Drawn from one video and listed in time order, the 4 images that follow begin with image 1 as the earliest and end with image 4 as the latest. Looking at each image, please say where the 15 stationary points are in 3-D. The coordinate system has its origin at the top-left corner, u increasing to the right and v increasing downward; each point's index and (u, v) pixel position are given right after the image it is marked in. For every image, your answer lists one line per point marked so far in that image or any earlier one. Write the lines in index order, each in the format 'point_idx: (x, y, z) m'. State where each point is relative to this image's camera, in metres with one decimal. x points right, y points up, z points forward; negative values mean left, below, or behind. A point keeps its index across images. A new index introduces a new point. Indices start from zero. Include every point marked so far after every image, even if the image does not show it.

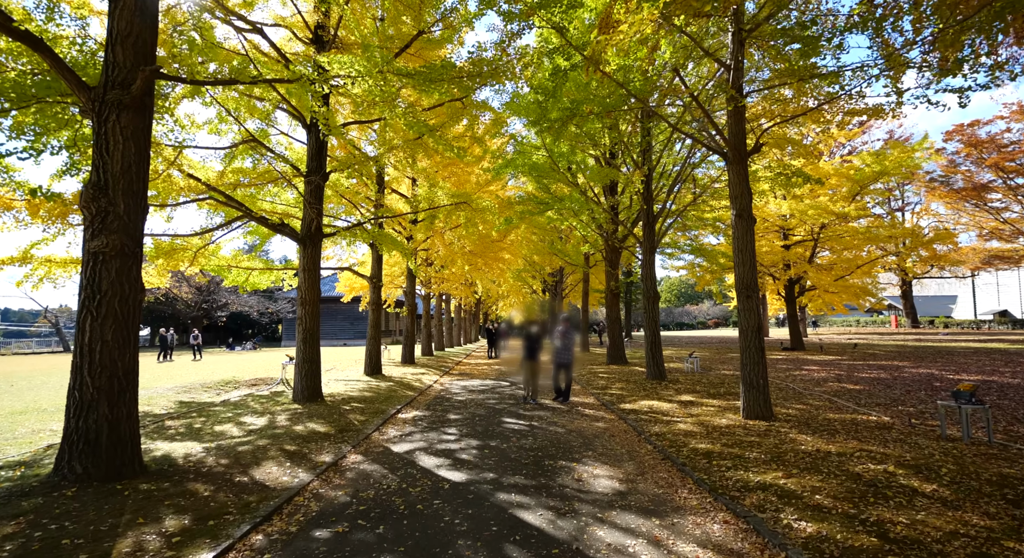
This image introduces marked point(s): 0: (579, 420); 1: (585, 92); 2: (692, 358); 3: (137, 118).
0: (+1.2, -2.5, +9.7) m
1: (+1.5, +3.9, +11.6) m
2: (+5.7, -2.5, +17.5) m
3: (-4.1, +1.8, +6.0) m
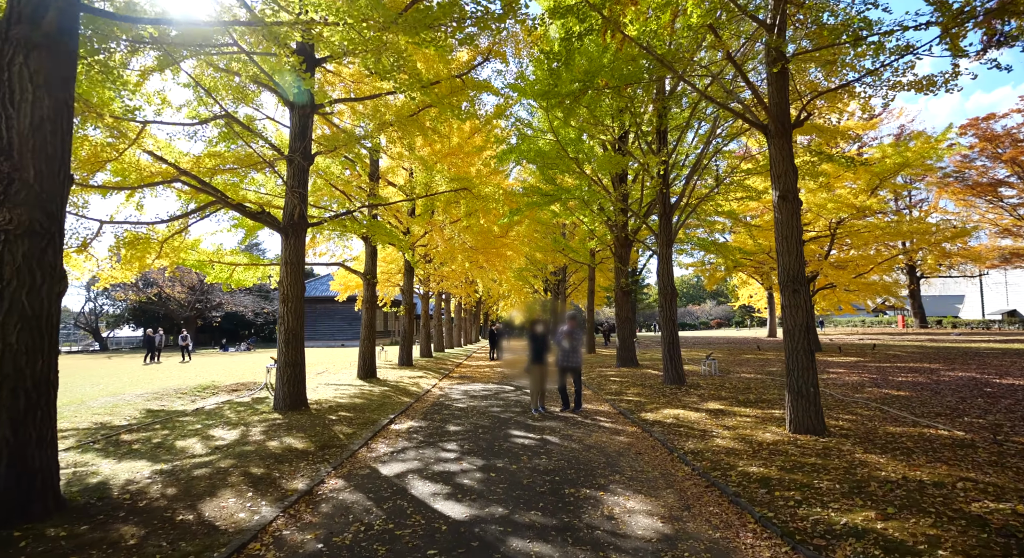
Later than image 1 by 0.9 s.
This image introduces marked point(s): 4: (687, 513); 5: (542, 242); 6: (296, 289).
0: (+1.3, -2.4, +8.5) m
1: (+1.6, +4.1, +10.4) m
2: (+5.9, -2.4, +16.3) m
3: (-4.0, +1.9, +4.8) m
4: (+1.6, -2.1, +4.9) m
5: (+1.1, +1.3, +19.8) m
6: (-4.3, -0.2, +10.9) m
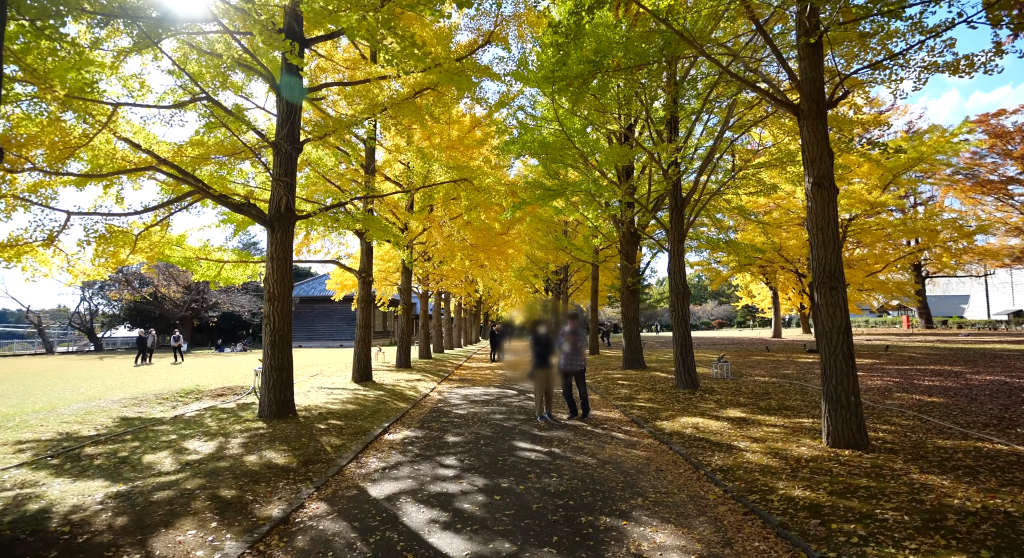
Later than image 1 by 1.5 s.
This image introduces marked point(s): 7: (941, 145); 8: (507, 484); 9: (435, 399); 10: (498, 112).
0: (+1.4, -2.3, +7.7) m
1: (+1.7, +4.1, +9.6) m
2: (+5.9, -2.4, +15.5) m
3: (-3.9, +1.9, +4.0) m
4: (+1.6, -2.1, +4.2) m
5: (+1.2, +1.4, +19.1) m
6: (-4.2, -0.2, +10.1) m
7: (+14.7, +4.6, +18.9) m
8: (-0.1, -2.2, +5.9) m
9: (-2.0, -3.0, +13.9) m
10: (-0.3, +4.0, +13.0) m
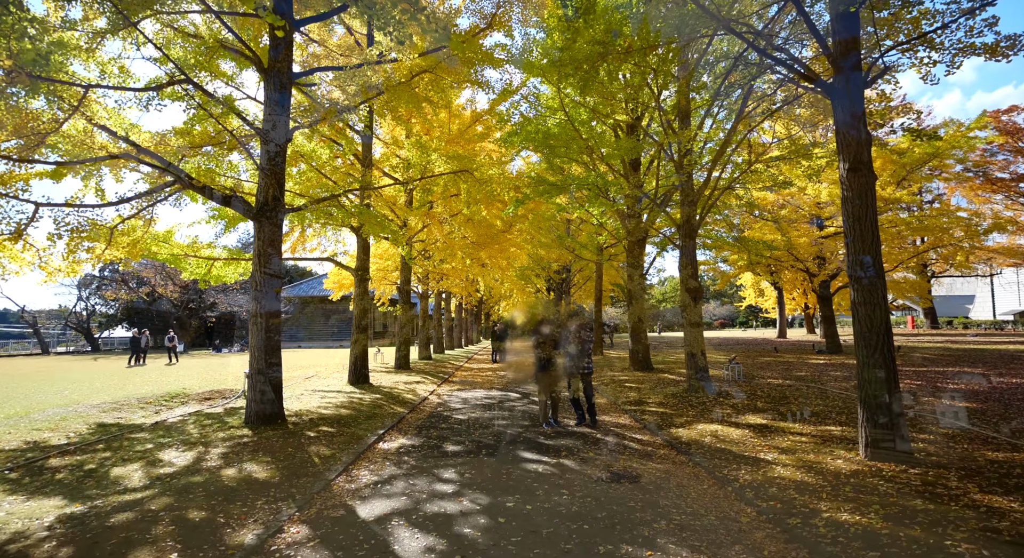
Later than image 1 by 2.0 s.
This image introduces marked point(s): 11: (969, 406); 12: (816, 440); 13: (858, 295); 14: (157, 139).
0: (+1.5, -2.3, +7.0) m
1: (+1.8, +4.2, +9.0) m
2: (+6.0, -2.3, +14.9) m
3: (-3.9, +2.0, +3.3) m
4: (+1.7, -2.0, +3.5) m
5: (+1.2, +1.4, +18.4) m
6: (-4.2, -0.1, +9.4) m
7: (+14.8, +4.6, +18.2) m
8: (0.0, -2.1, +5.3) m
9: (-1.9, -3.0, +13.2) m
10: (-0.2, +4.0, +12.3) m
11: (+8.0, -2.2, +9.7) m
12: (+4.0, -2.1, +7.3) m
13: (+4.0, -0.2, +6.4) m
14: (-6.7, +2.7, +10.4) m
